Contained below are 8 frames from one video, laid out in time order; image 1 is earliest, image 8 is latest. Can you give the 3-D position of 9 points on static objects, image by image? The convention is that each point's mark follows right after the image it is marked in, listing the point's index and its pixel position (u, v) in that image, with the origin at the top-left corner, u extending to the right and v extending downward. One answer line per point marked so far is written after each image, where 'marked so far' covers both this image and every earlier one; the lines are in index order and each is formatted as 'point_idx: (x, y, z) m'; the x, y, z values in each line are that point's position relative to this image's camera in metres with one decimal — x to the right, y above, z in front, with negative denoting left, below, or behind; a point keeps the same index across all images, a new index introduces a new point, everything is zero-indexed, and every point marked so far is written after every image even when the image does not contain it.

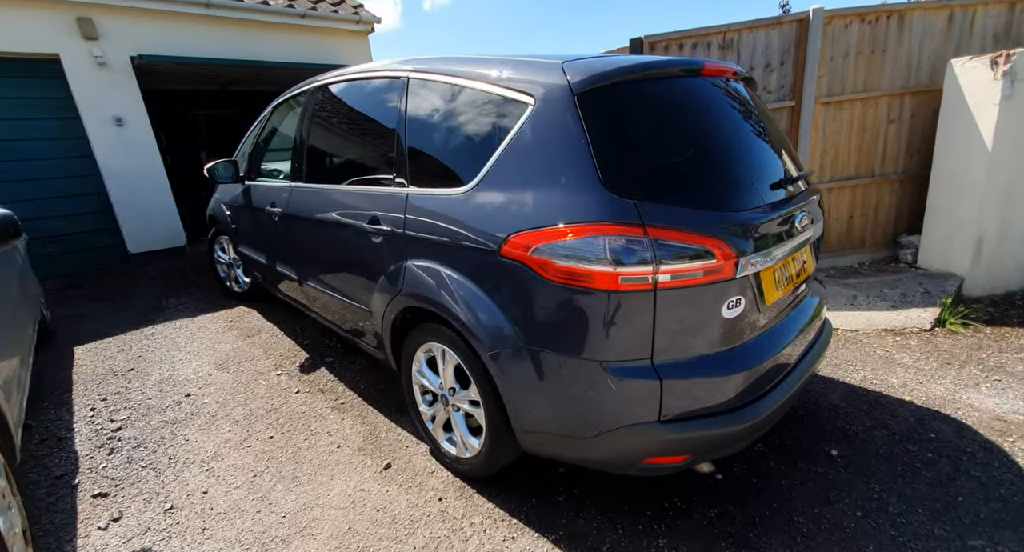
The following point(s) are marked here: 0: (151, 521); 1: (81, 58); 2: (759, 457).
0: (-1.5, -1.0, +2.1) m
1: (-4.1, +2.1, +4.9) m
2: (+1.2, -0.9, +2.4) m
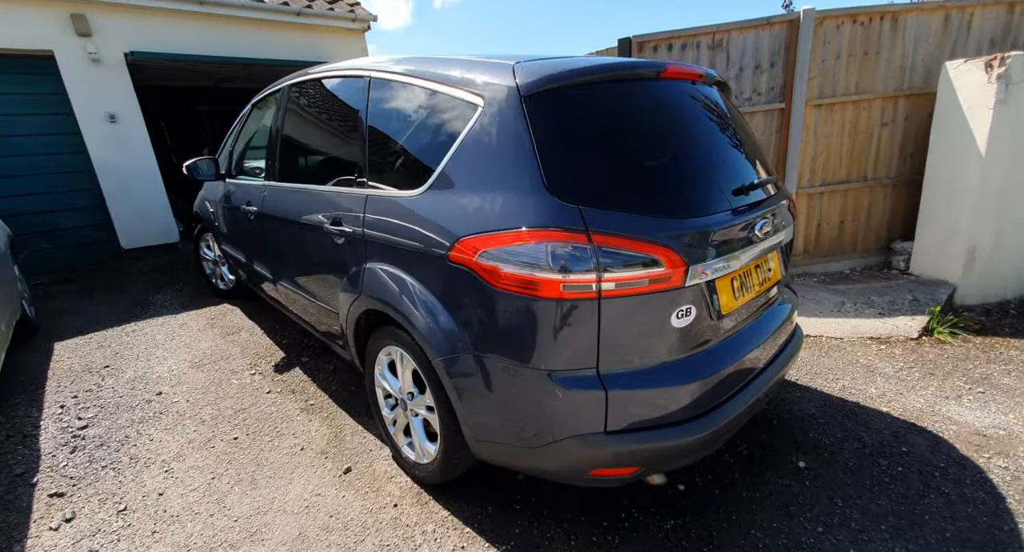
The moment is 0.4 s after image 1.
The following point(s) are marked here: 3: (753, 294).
0: (-1.7, -1.0, +2.1) m
1: (-4.2, +2.1, +4.9) m
2: (+1.0, -0.9, +2.4) m
3: (+1.0, -0.1, +2.1) m
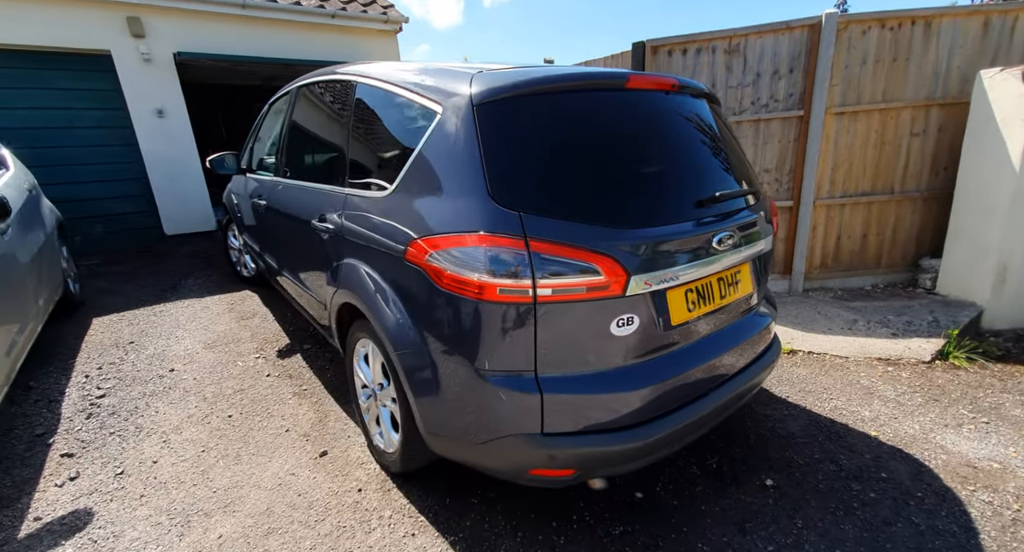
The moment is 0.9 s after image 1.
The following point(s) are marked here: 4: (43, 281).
0: (-1.9, -0.9, +2.3) m
1: (-4.0, +2.3, +5.3) m
2: (+0.8, -0.9, +2.4) m
3: (+0.8, -0.1, +2.1) m
4: (-3.1, 0.0, +3.4) m
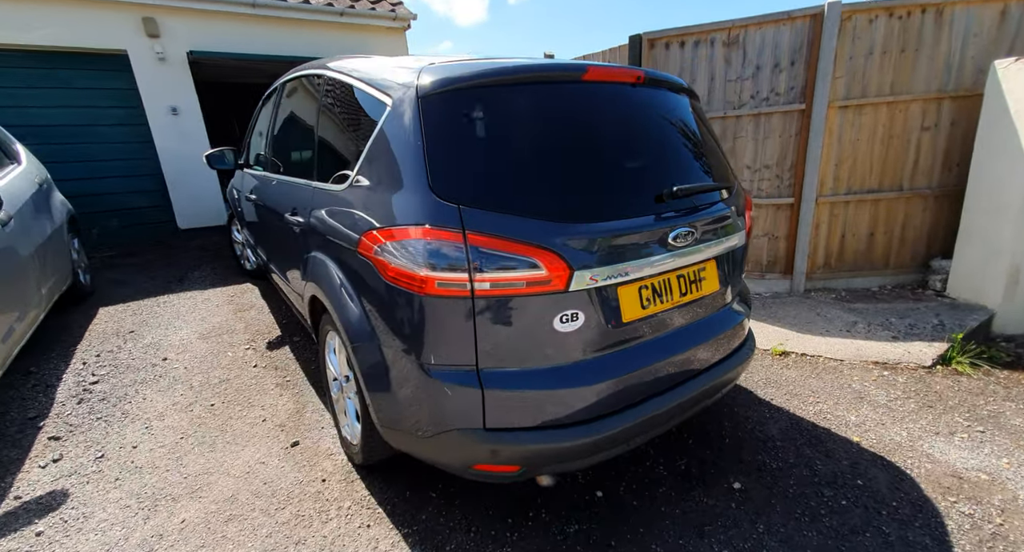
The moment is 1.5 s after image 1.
0: (-2.0, -0.9, +2.4) m
1: (-3.9, +2.4, +5.5) m
2: (+0.7, -0.9, +2.3) m
3: (+0.6, -0.1, +2.0) m
4: (-3.2, 0.0, +3.5) m
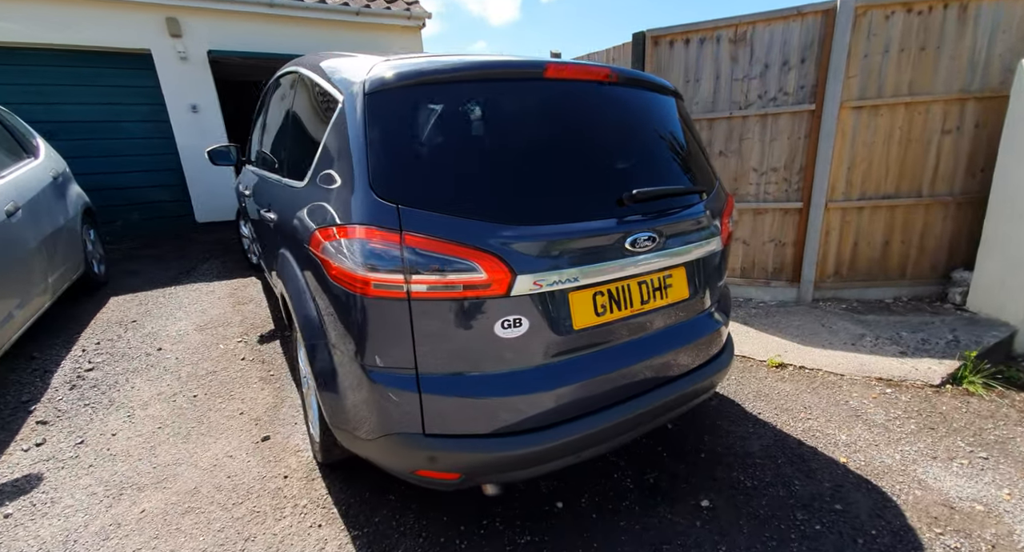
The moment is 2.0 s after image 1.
0: (-2.2, -0.9, +2.5) m
1: (-3.8, +2.5, +5.7) m
2: (+0.5, -1.0, +2.3) m
3: (+0.5, -0.1, +2.0) m
4: (-3.2, +0.1, +3.7) m
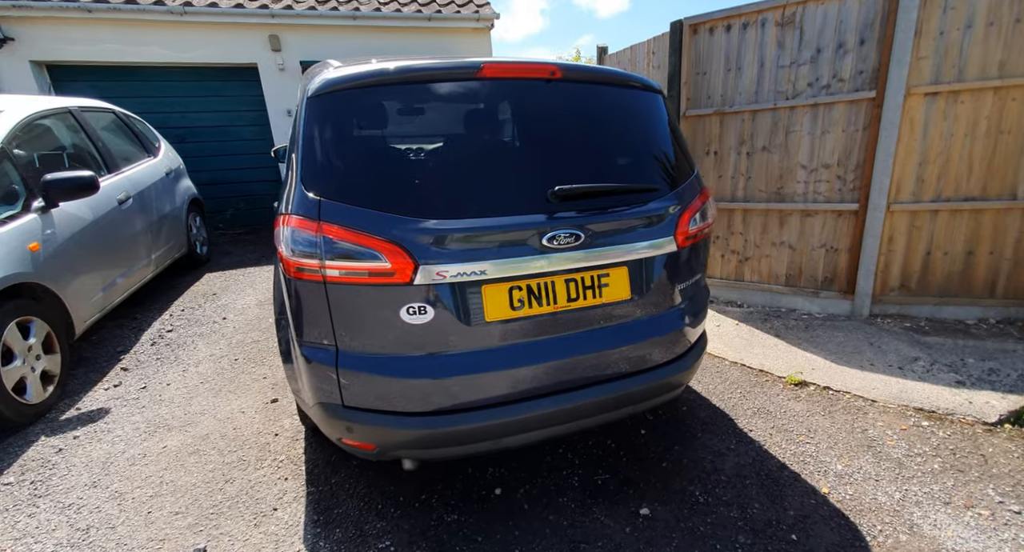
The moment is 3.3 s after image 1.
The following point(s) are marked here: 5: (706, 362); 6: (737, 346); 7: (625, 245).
0: (-2.3, -0.7, +3.1) m
1: (-3.0, +2.7, +6.5) m
2: (+0.2, -0.9, +2.3) m
3: (+0.2, -0.1, +2.0) m
4: (-3.0, +0.3, +4.4) m
5: (+1.2, -0.6, +3.3) m
6: (+1.5, -0.5, +3.4) m
7: (+0.5, +0.1, +2.1) m
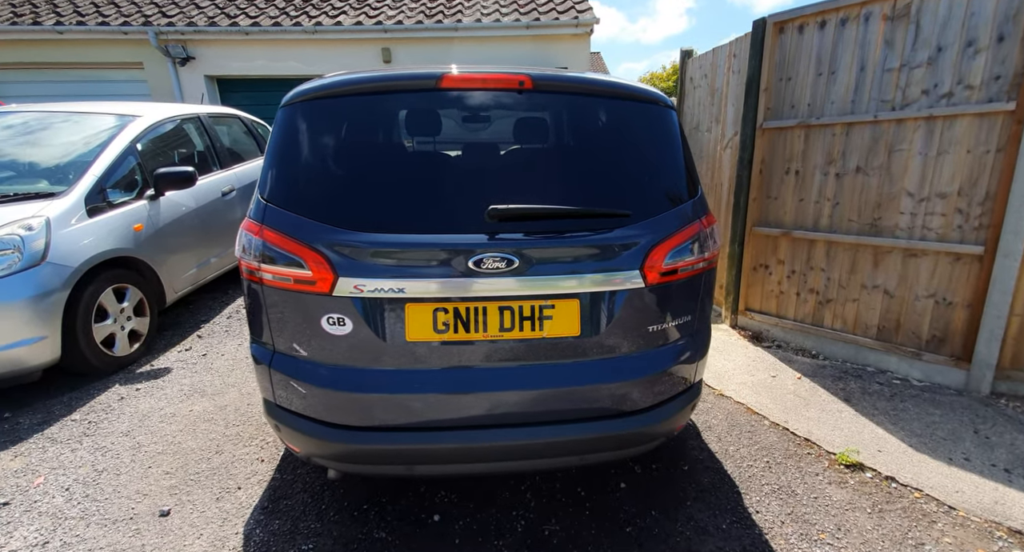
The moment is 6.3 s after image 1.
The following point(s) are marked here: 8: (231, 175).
0: (-2.2, -0.6, +3.6) m
1: (-1.7, +2.8, +7.0) m
2: (0.0, -1.0, +2.1) m
3: (-0.1, -0.2, +1.8) m
4: (-2.5, +0.5, +5.1) m
5: (+1.2, -0.8, +2.8) m
6: (+1.5, -0.7, +2.9) m
7: (+0.2, 0.0, +1.8) m
8: (-2.6, +0.9, +4.7) m
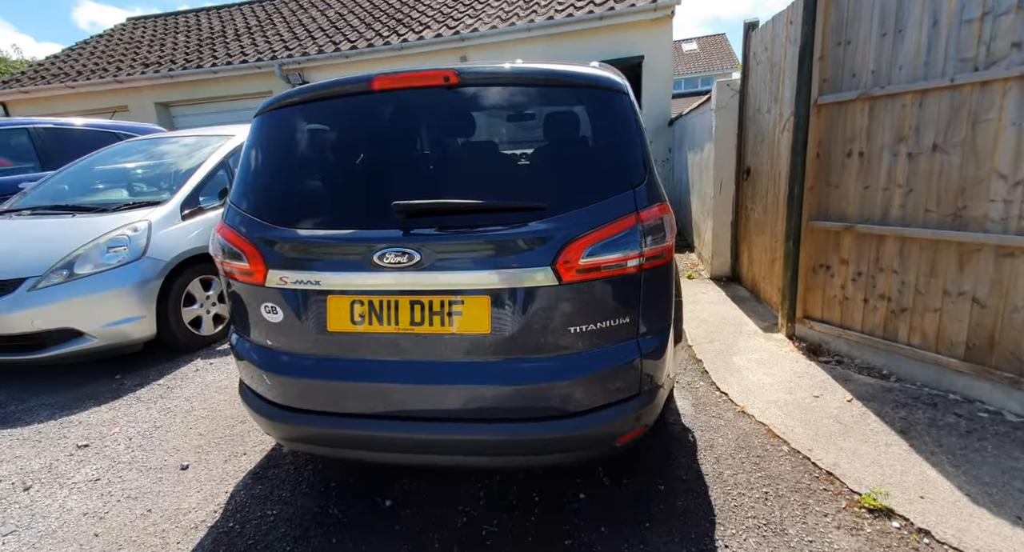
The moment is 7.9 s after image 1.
0: (-2.0, -0.5, +4.1) m
1: (-0.5, +2.8, +7.3) m
2: (-0.3, -1.0, +2.1) m
3: (-0.4, -0.2, +1.8) m
4: (-1.8, +0.5, +5.6) m
5: (+1.1, -0.8, +2.4) m
6: (+1.4, -0.7, +2.4) m
7: (-0.1, 0.0, +1.7) m
8: (-2.0, +1.0, +5.2) m
